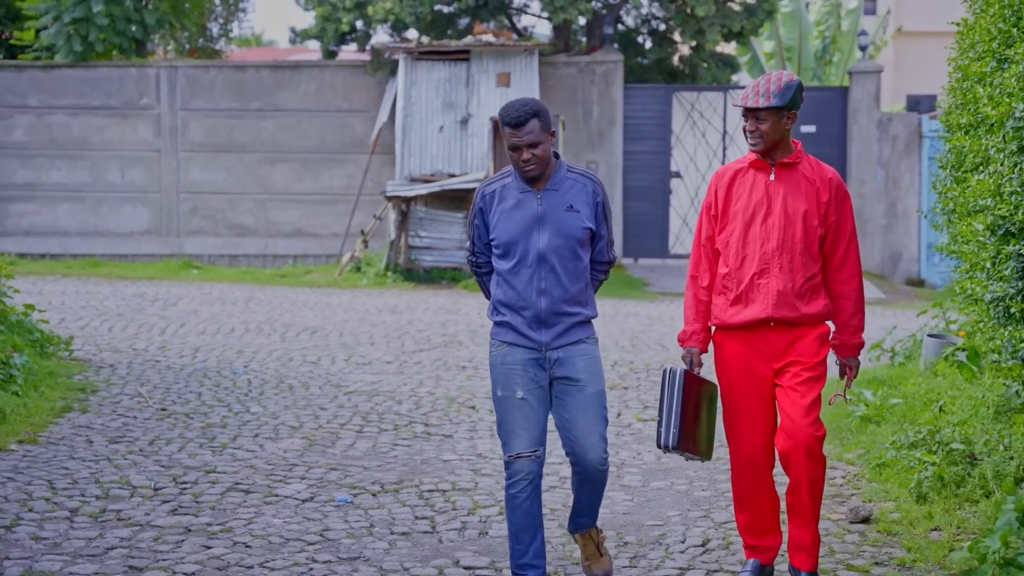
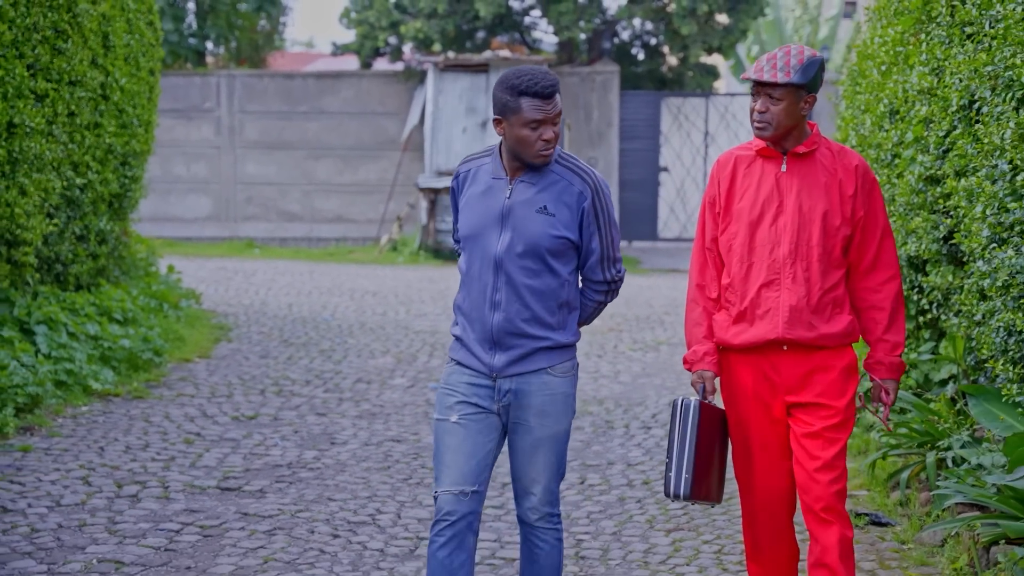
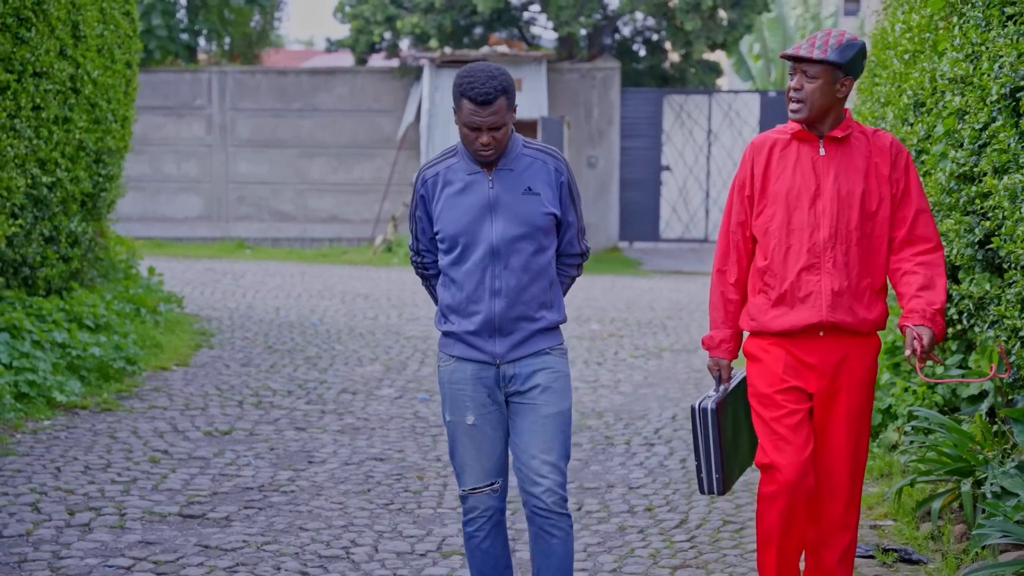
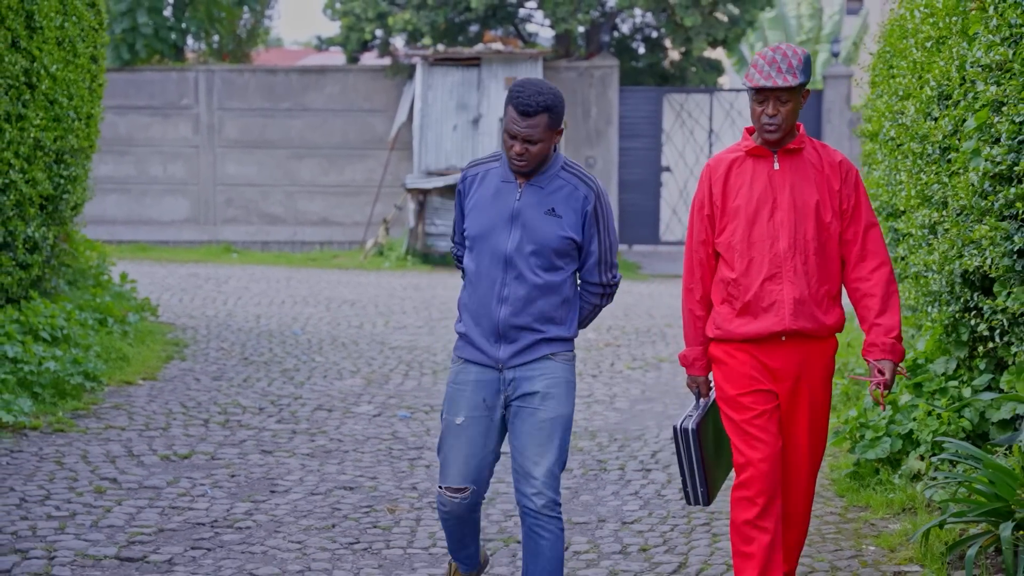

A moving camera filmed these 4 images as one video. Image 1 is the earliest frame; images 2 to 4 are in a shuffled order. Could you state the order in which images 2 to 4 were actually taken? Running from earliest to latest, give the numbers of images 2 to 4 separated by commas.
4, 3, 2
